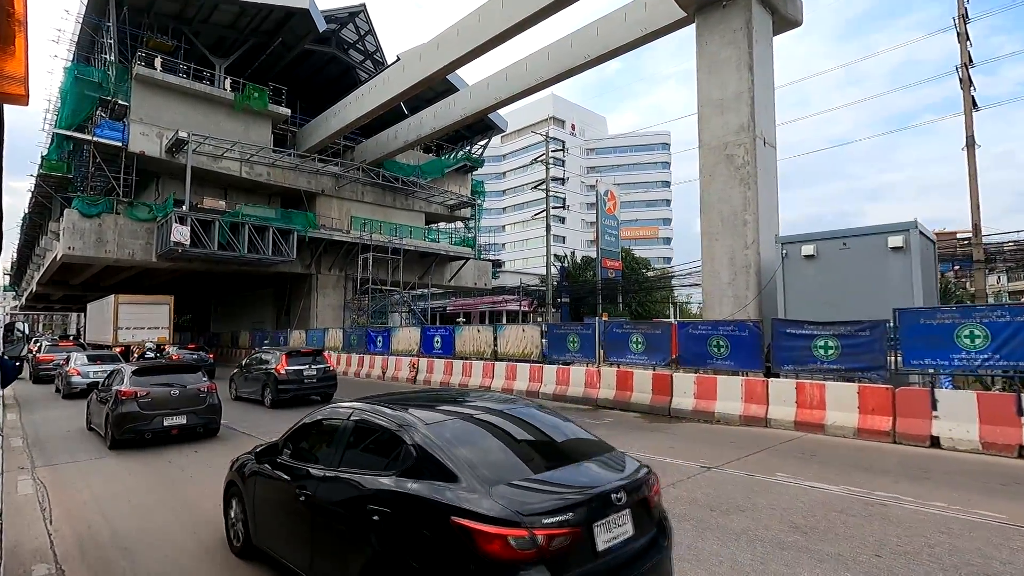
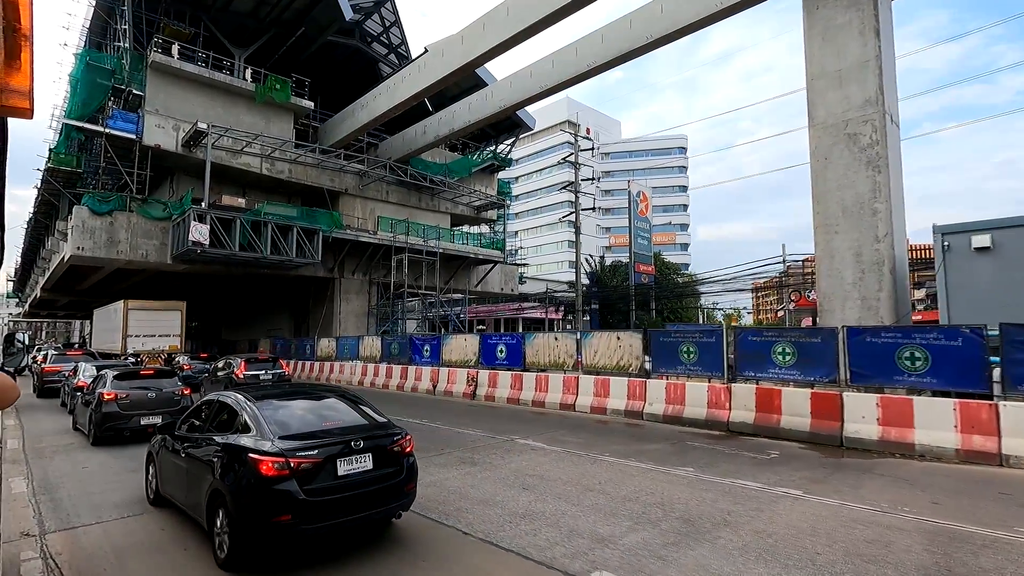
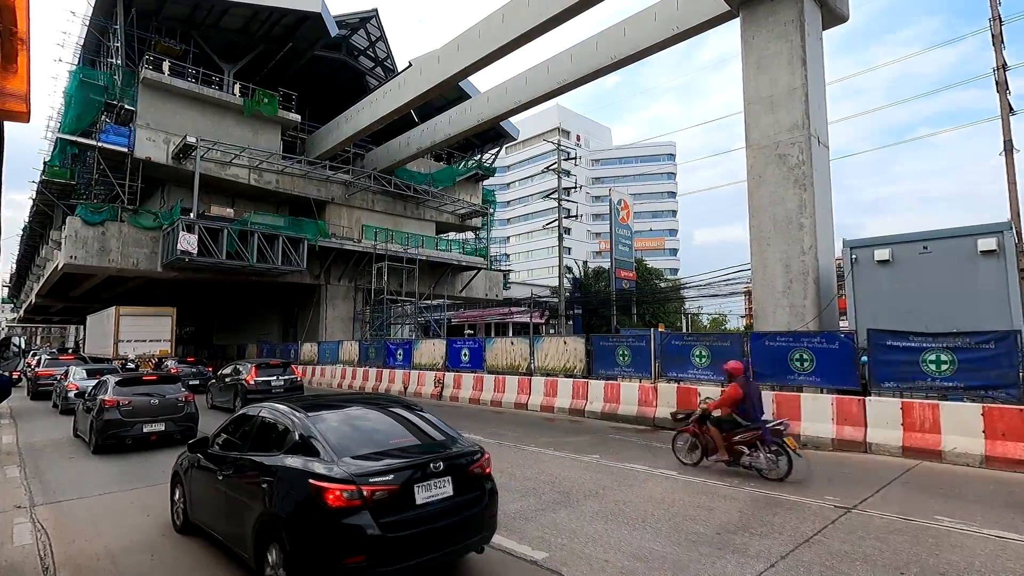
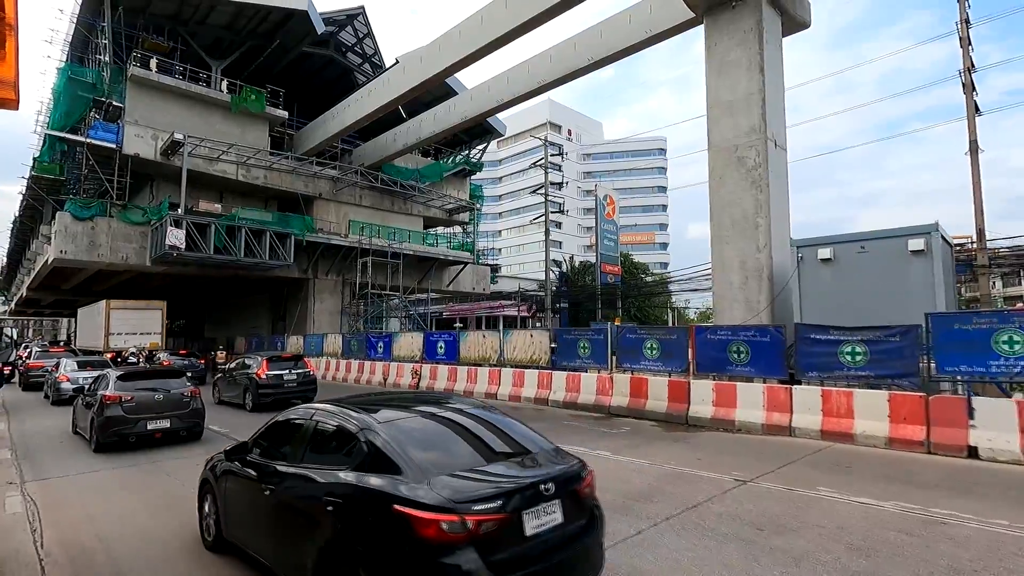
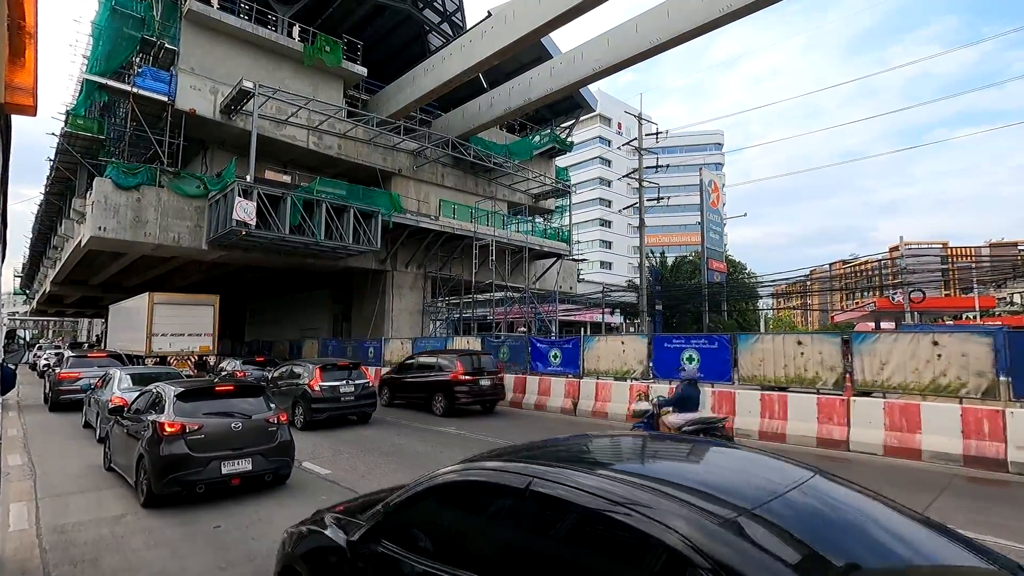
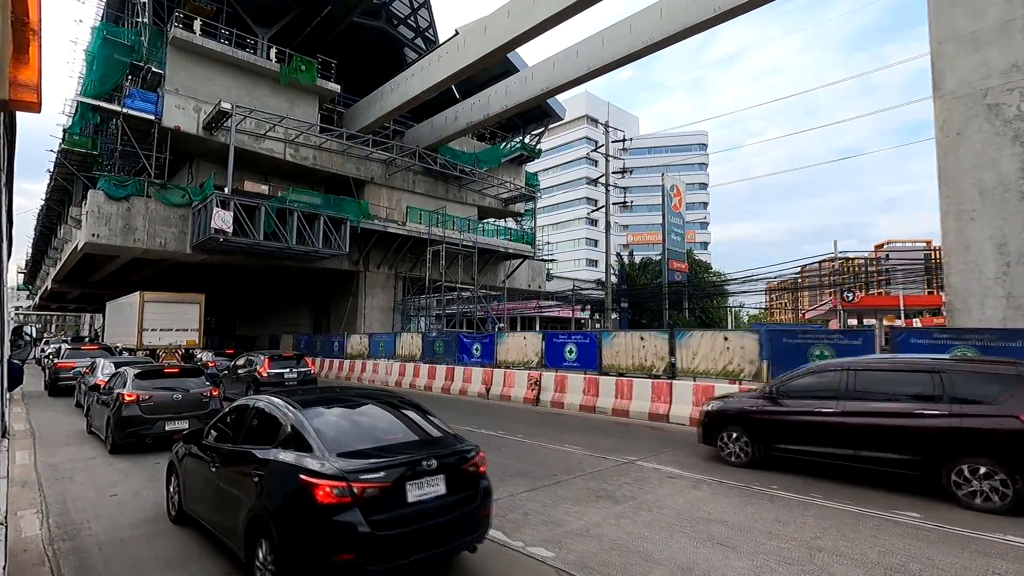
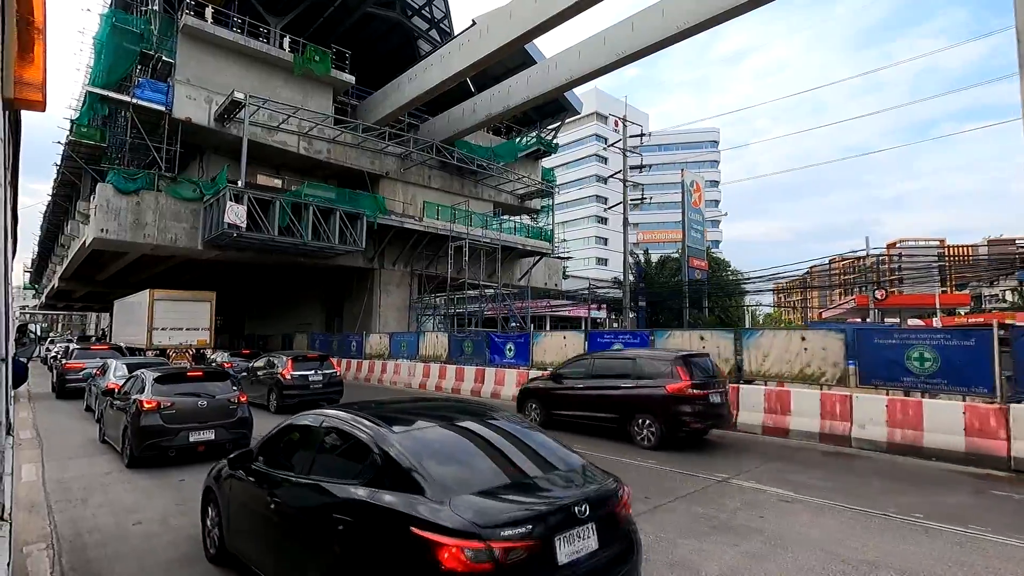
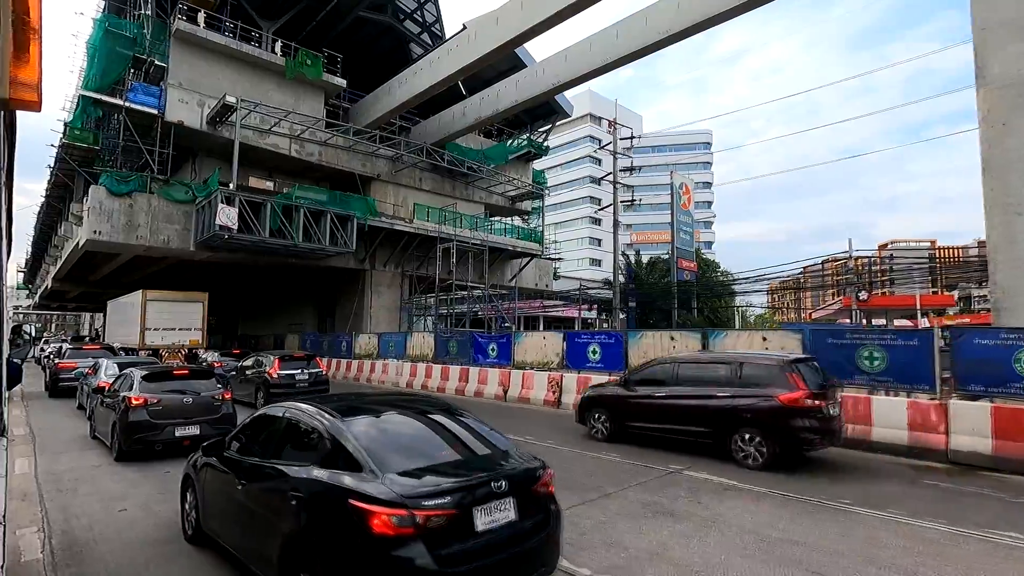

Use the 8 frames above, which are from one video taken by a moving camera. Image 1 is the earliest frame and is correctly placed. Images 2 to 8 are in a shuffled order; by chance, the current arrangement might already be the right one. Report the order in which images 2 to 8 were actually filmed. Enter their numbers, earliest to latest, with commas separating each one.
4, 3, 2, 6, 8, 7, 5
